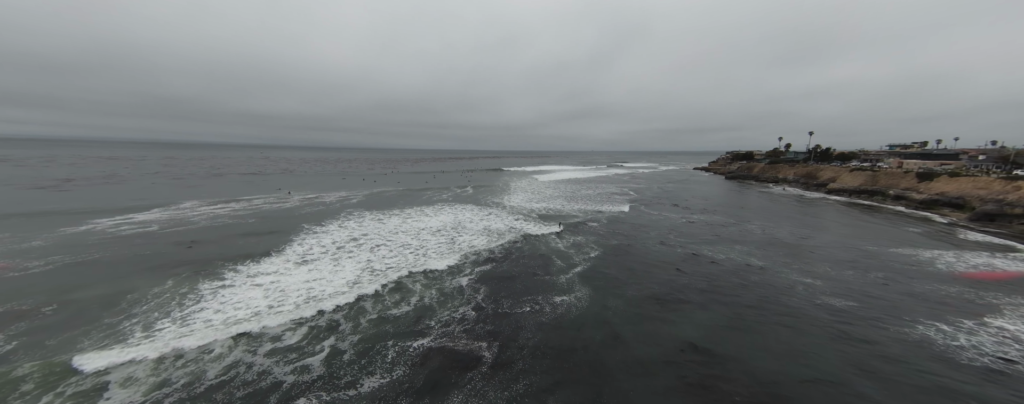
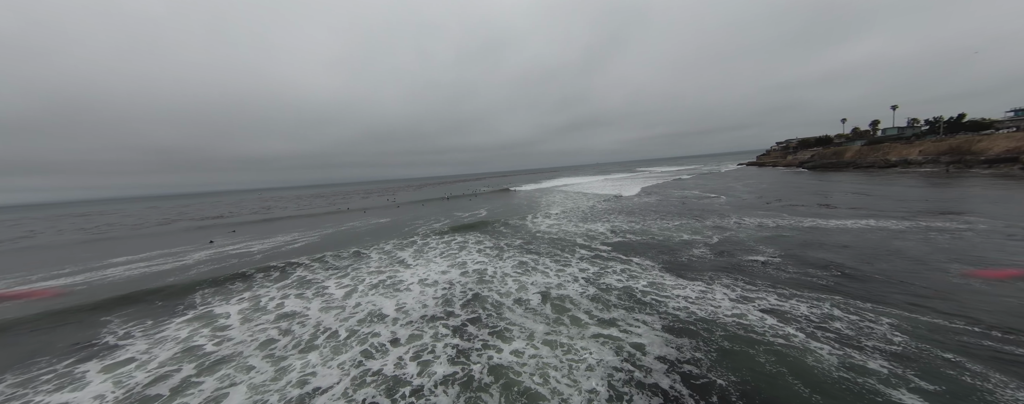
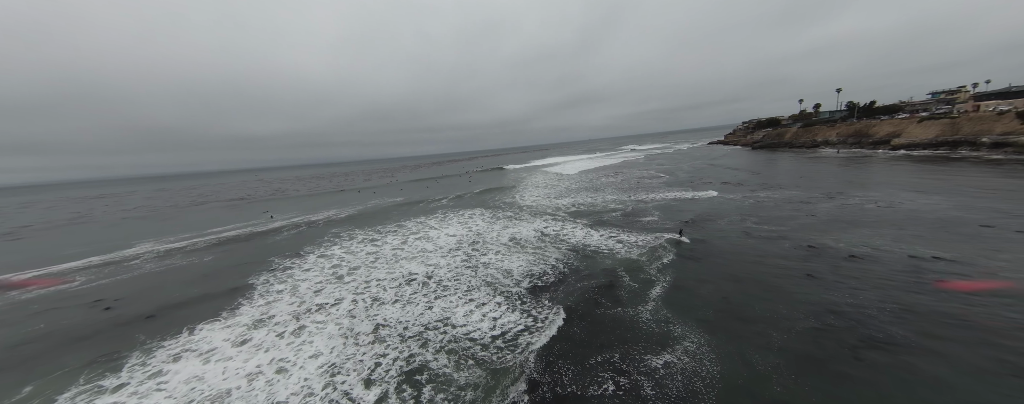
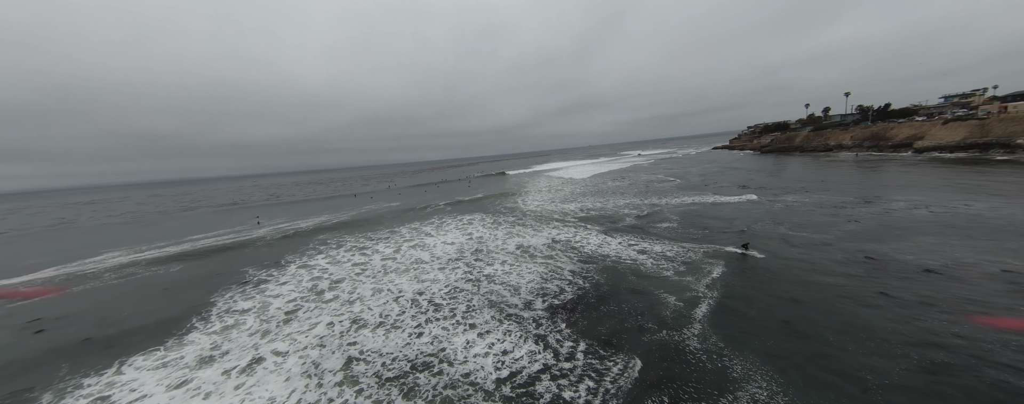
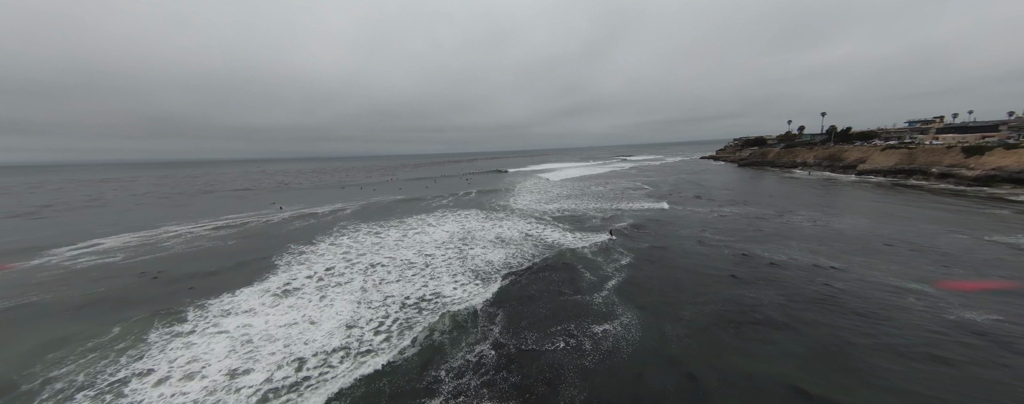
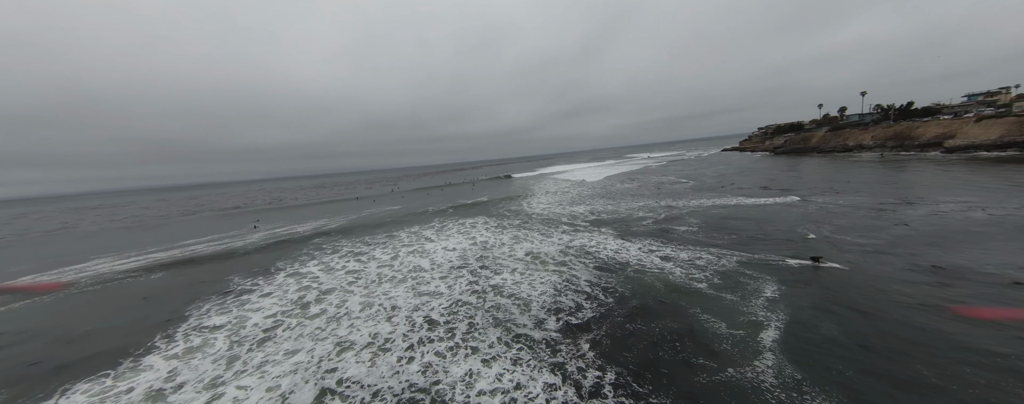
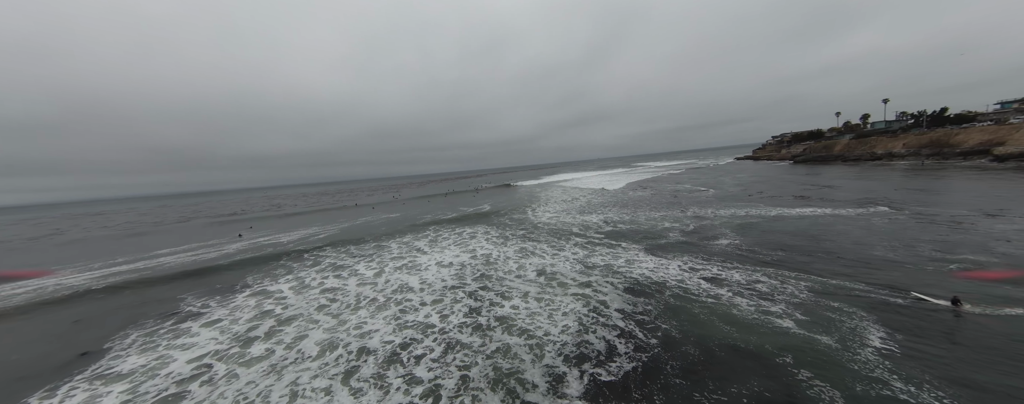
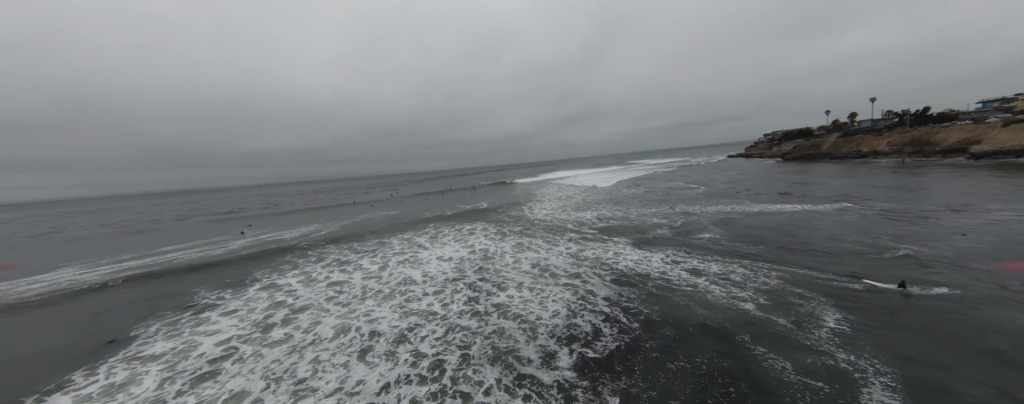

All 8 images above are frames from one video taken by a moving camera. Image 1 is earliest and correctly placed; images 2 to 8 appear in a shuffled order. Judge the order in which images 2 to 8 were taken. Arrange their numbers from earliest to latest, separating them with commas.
5, 3, 4, 6, 8, 7, 2
